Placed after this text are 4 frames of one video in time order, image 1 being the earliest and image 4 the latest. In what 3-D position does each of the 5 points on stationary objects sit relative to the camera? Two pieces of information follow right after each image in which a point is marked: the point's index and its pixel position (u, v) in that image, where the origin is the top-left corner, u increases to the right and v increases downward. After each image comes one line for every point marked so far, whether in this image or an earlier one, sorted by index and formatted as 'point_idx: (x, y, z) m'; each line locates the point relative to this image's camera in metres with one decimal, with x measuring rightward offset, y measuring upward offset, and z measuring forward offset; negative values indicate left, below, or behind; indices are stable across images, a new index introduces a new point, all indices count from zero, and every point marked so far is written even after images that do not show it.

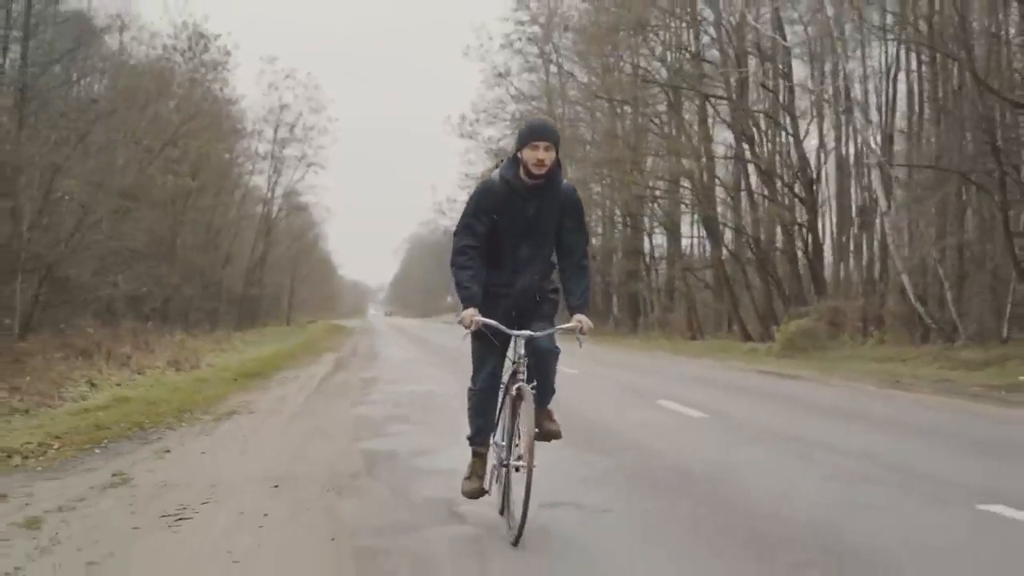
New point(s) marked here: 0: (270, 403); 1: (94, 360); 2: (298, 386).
0: (-1.7, -0.8, +11.5) m
1: (-4.5, -0.8, +17.6) m
2: (-1.9, -0.9, +14.4) m
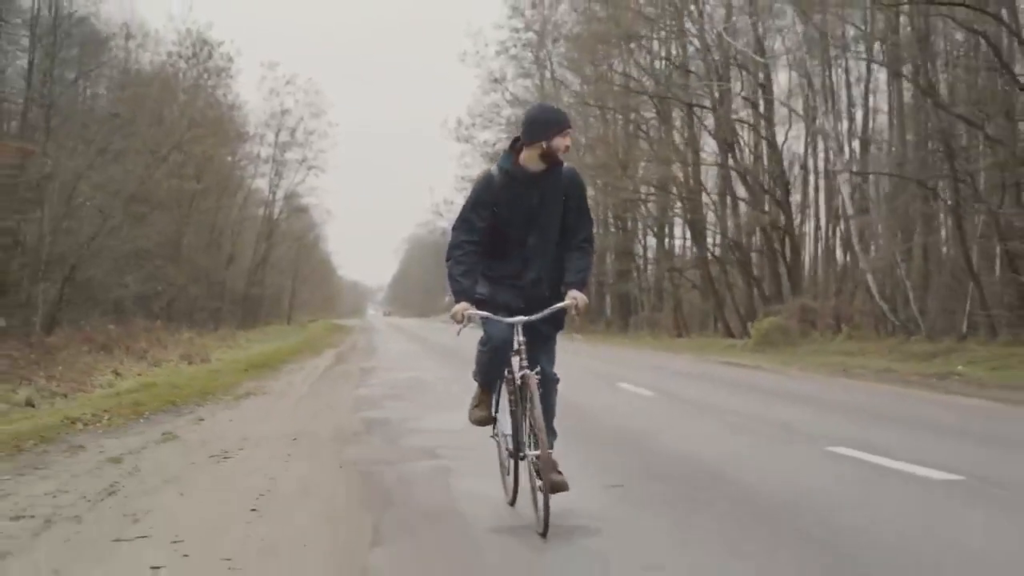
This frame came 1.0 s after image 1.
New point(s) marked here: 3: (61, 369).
0: (-1.9, -0.8, +13.1) m
1: (-4.6, -0.8, +19.2) m
2: (-2.1, -0.9, +16.0) m
3: (-4.2, -0.8, +15.1) m
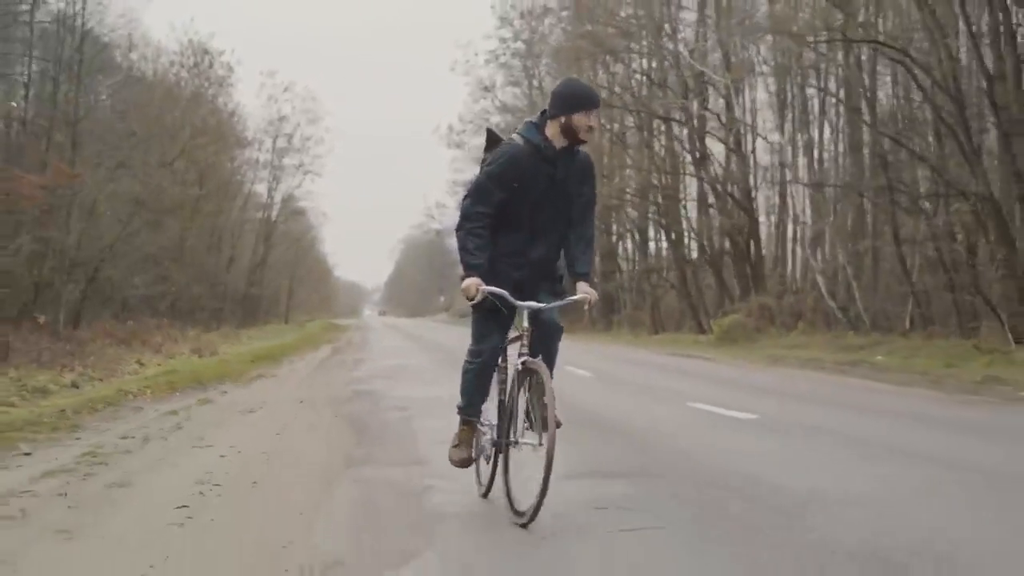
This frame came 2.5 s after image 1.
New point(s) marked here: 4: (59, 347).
0: (-2.1, -0.8, +15.5) m
1: (-5.0, -0.8, +21.6) m
2: (-2.4, -0.9, +18.5) m
3: (-4.5, -0.8, +17.5) m
4: (-5.1, -0.7, +18.6) m
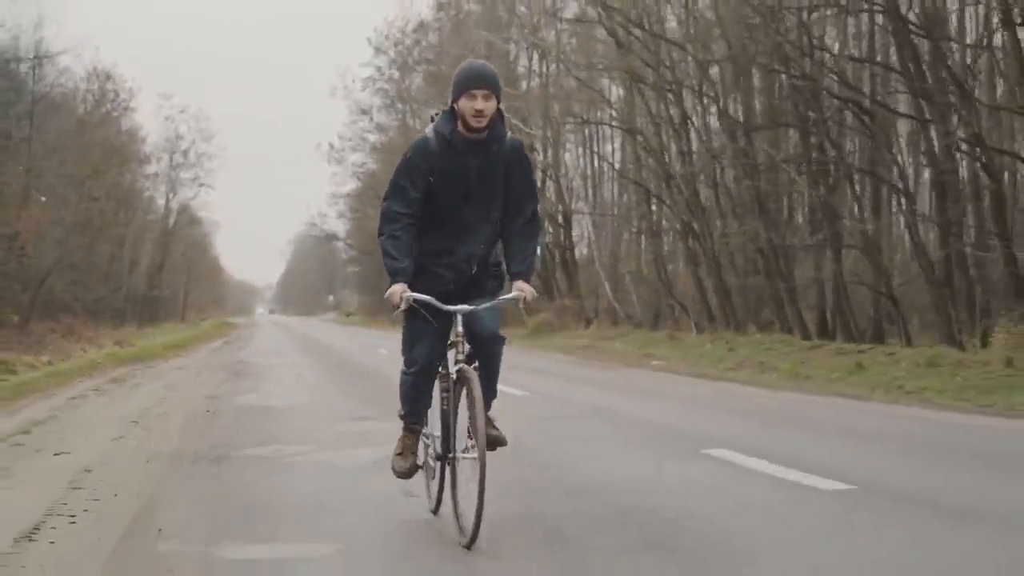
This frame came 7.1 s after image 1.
0: (-4.5, -1.0, +23.0) m
1: (-7.7, -0.9, +28.9) m
2: (-4.9, -1.0, +25.9) m
3: (-6.9, -0.9, +24.8) m
4: (-7.7, -0.8, +25.9) m
